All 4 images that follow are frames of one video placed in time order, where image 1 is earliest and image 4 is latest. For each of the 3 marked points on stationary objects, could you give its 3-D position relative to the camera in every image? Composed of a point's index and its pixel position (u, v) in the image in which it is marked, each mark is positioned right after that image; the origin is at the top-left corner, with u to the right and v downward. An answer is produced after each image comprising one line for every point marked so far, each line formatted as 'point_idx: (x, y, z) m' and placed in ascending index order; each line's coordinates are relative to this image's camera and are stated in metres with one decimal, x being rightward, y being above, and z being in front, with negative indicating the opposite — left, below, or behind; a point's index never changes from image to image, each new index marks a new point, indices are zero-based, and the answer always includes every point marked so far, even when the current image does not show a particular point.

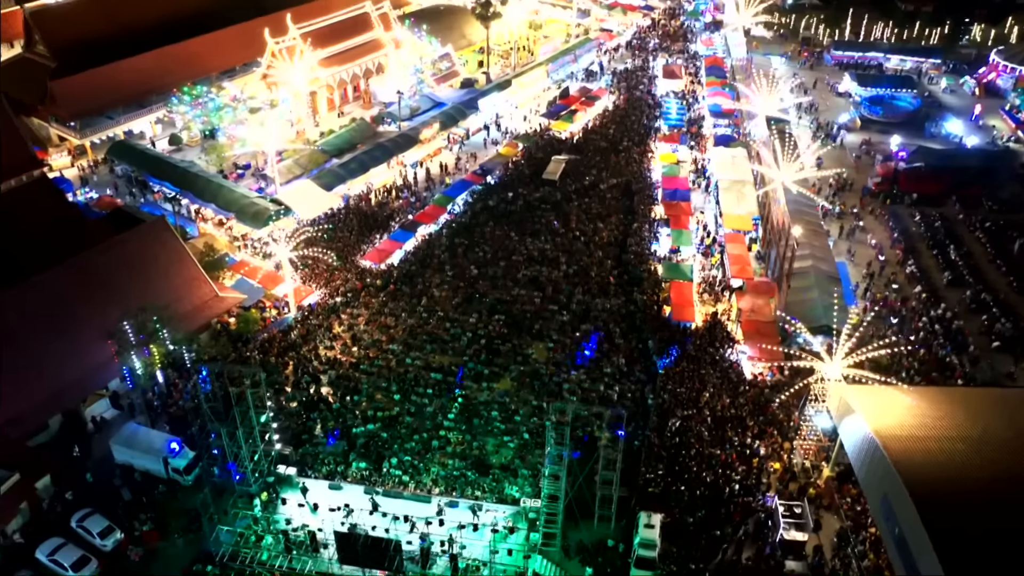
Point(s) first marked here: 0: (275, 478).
0: (-5.2, -4.1, +15.9) m
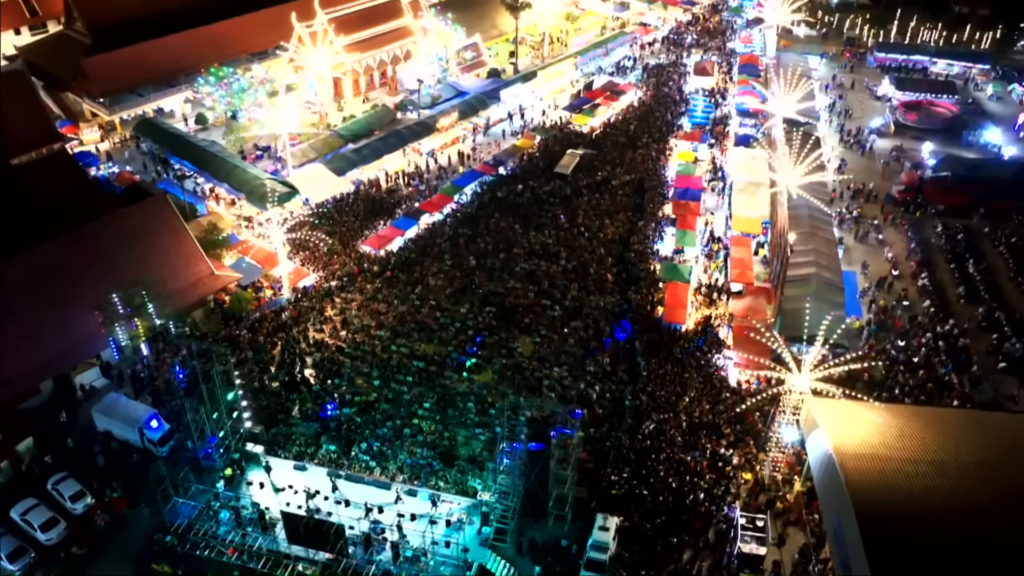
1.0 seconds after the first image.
0: (-6.0, -3.7, +16.2) m
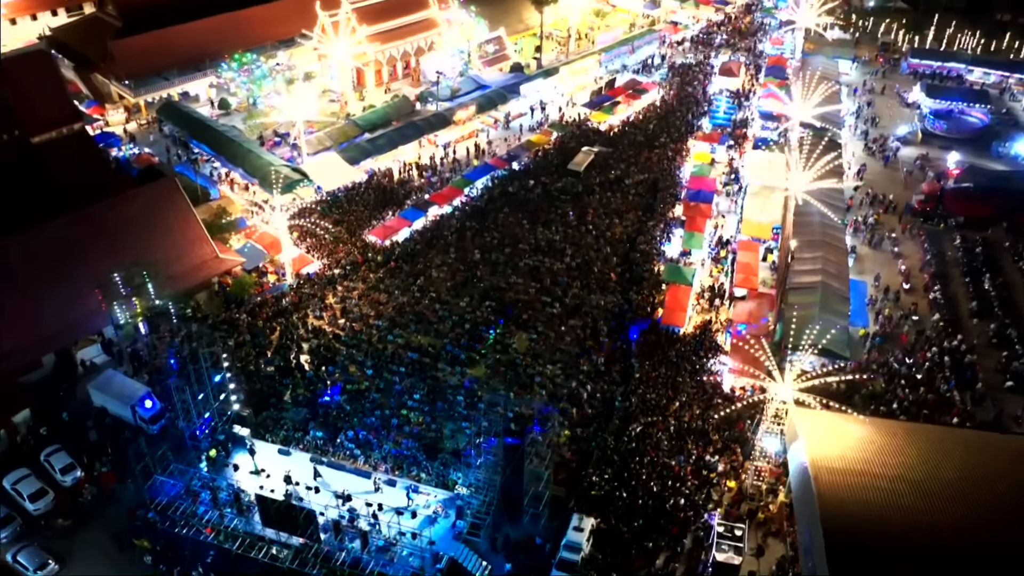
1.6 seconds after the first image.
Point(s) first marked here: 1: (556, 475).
0: (-6.4, -3.3, +16.4) m
1: (+1.0, -4.1, +16.1) m
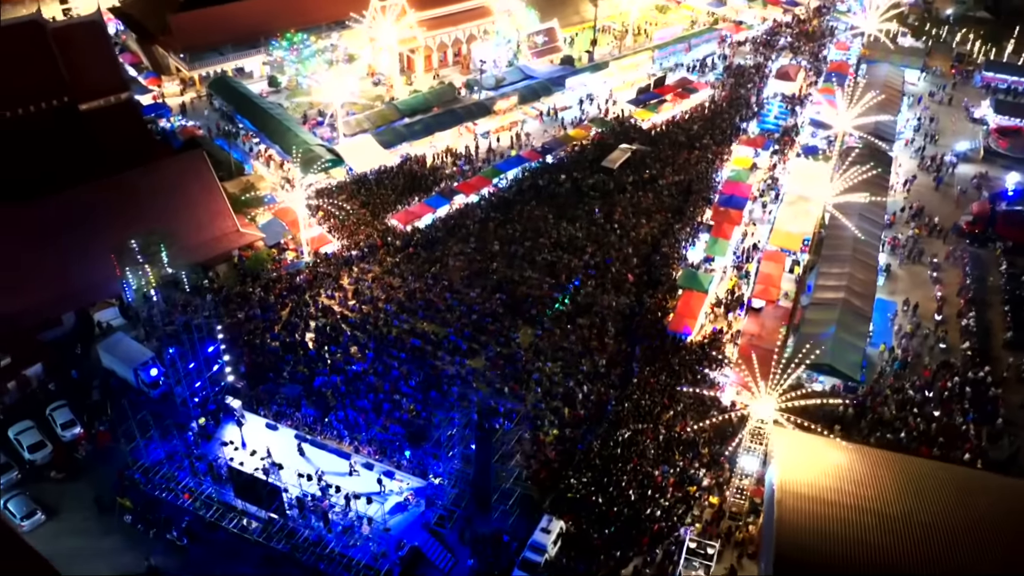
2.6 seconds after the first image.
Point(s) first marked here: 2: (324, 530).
0: (-6.7, -2.7, +16.8) m
1: (+0.5, -4.0, +15.9) m
2: (-3.6, -4.6, +14.0) m
